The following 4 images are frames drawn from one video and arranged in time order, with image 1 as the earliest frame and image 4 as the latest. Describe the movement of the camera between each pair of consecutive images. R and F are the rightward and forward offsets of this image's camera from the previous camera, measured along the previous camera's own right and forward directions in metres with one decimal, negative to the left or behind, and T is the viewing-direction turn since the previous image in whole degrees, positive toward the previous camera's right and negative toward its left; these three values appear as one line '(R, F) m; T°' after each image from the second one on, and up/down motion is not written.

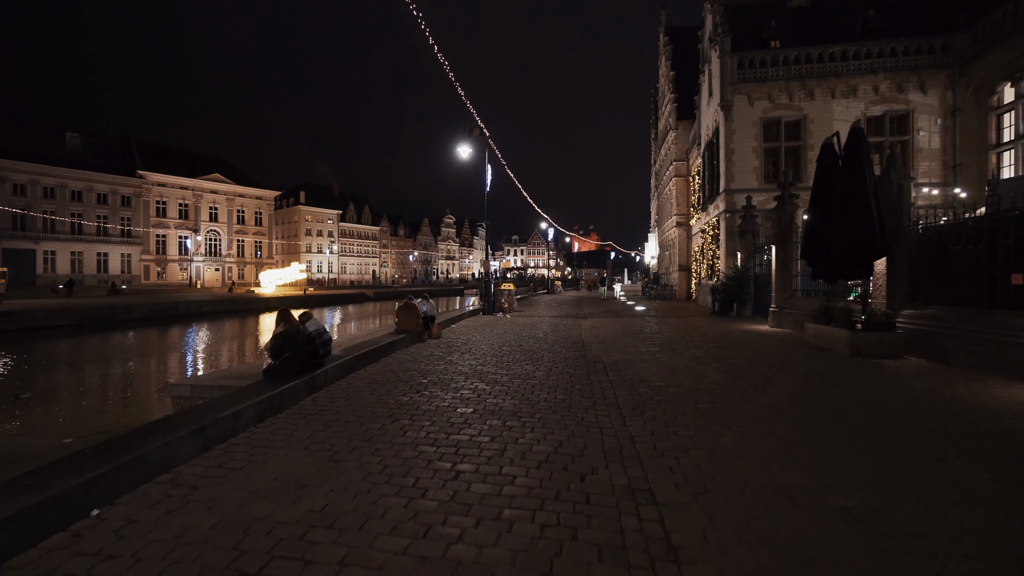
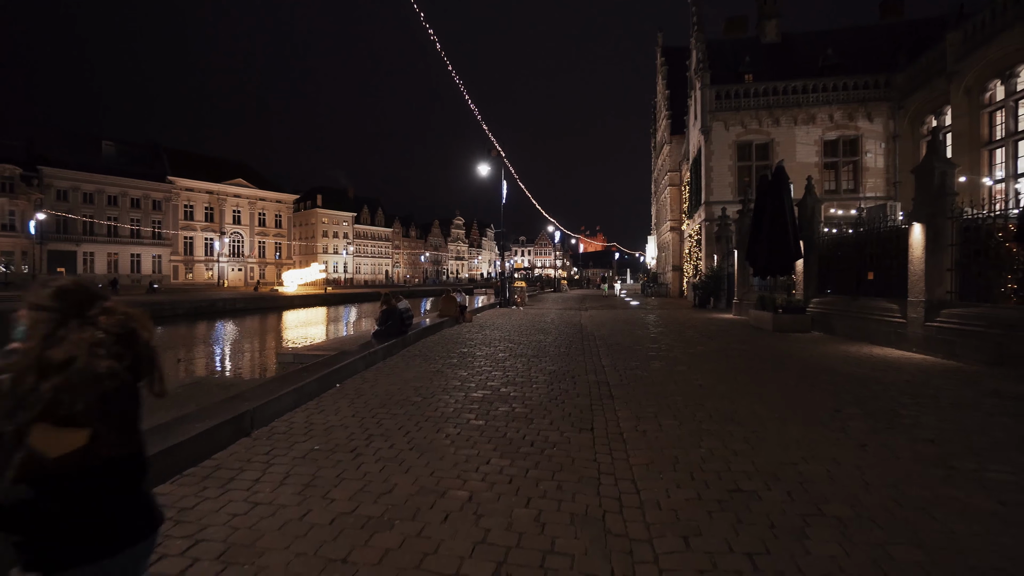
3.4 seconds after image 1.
(-0.3, -3.9) m; -1°
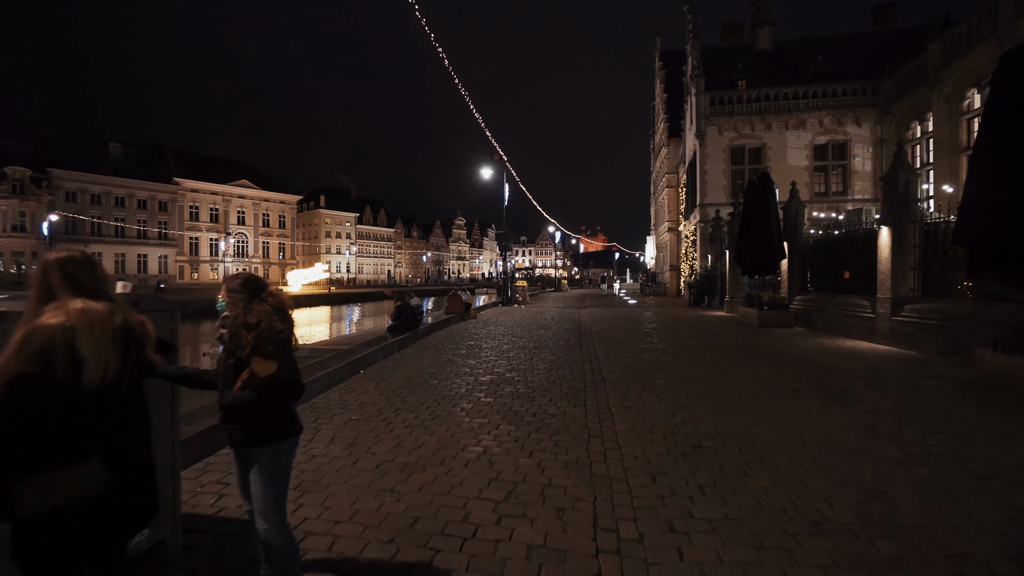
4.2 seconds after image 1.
(0.0, -1.0) m; 0°
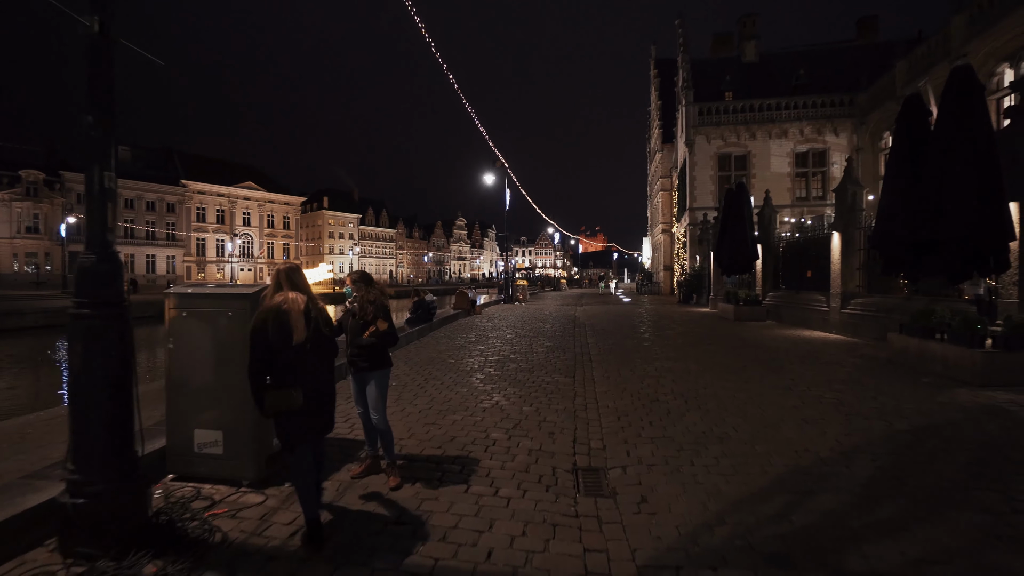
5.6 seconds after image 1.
(-0.1, -1.7) m; 0°
